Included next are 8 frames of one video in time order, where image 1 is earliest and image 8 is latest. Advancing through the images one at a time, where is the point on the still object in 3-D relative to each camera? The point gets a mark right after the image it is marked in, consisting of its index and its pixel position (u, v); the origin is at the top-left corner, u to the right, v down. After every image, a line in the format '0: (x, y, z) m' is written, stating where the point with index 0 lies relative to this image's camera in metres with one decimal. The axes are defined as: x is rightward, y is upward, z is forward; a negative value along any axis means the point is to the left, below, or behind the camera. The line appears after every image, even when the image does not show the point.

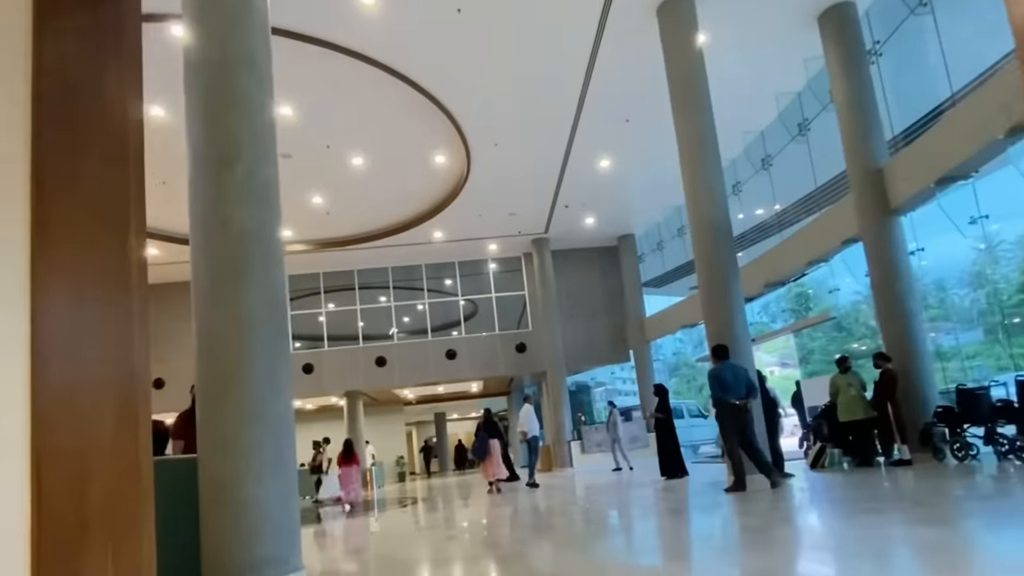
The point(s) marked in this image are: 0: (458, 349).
0: (-1.3, -1.5, +18.1) m
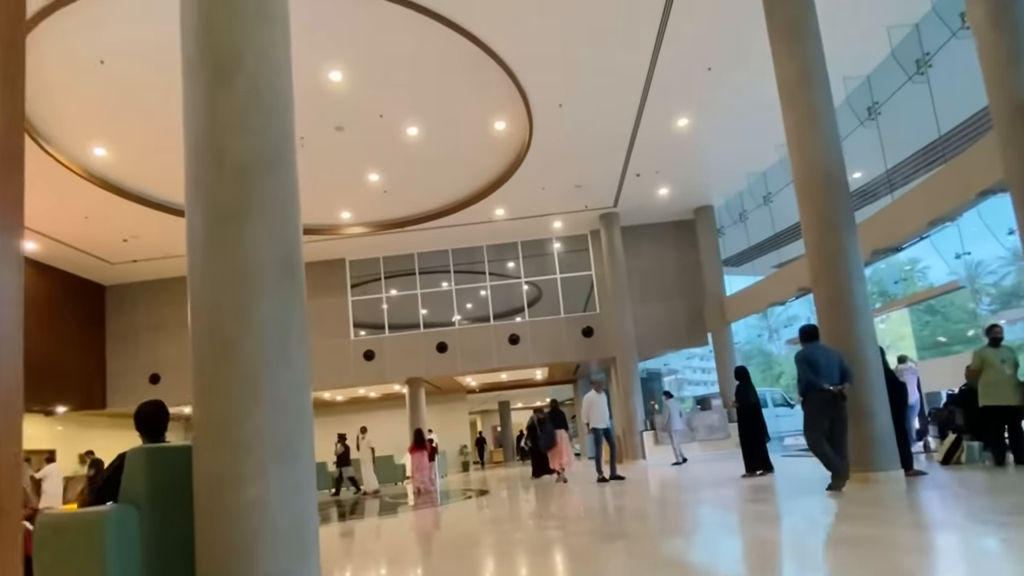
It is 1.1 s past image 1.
0: (+0.3, -1.1, +17.3) m
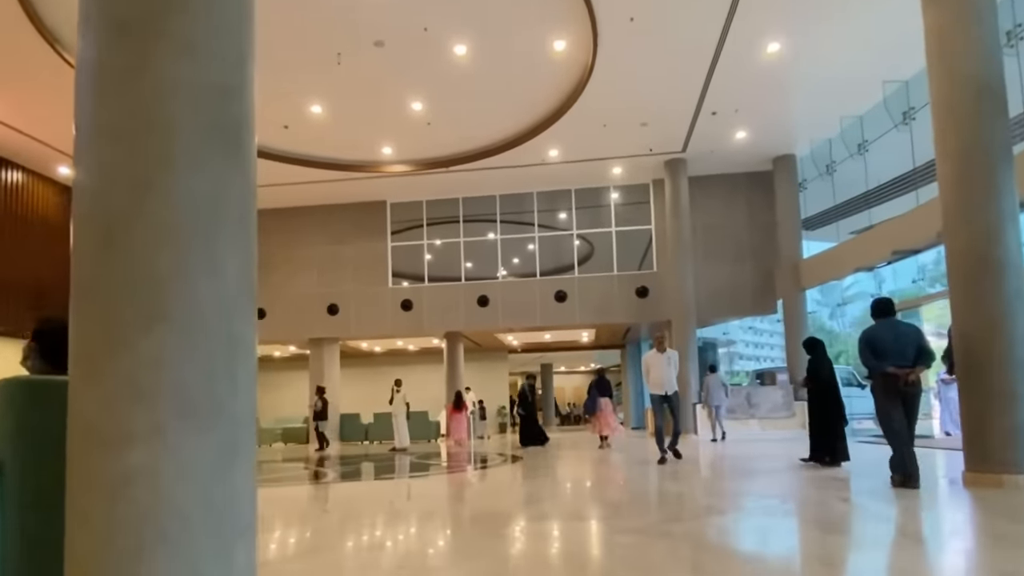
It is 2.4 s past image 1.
0: (+1.3, -0.1, +16.2) m
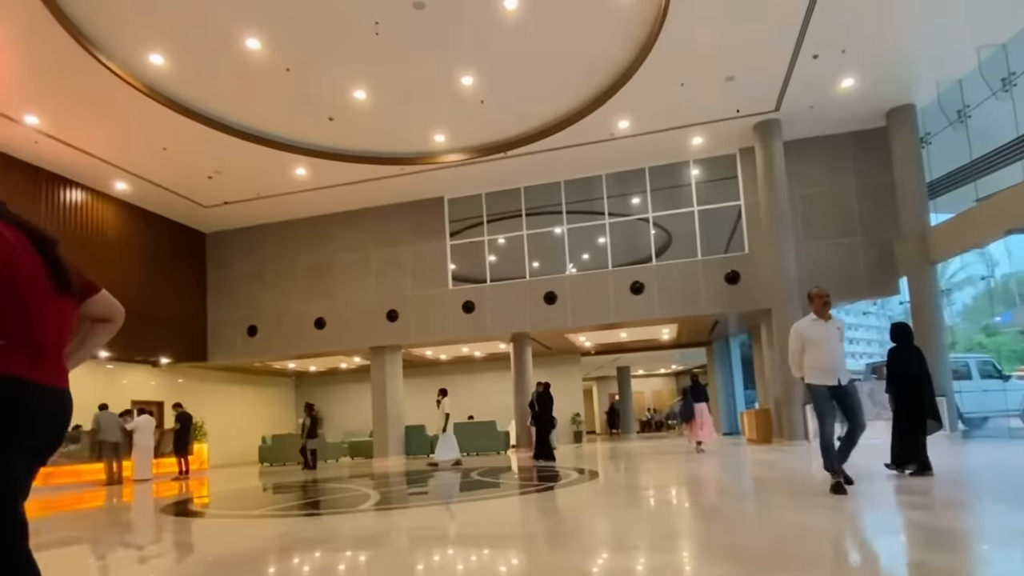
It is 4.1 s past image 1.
0: (+2.8, +0.1, +14.7) m
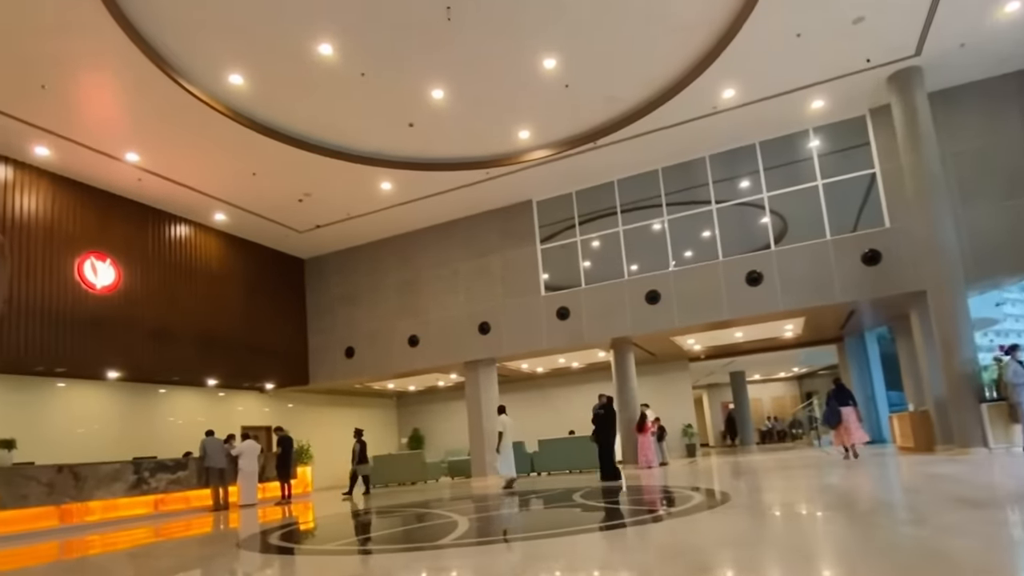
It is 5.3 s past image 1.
0: (+4.6, +0.2, +13.3) m
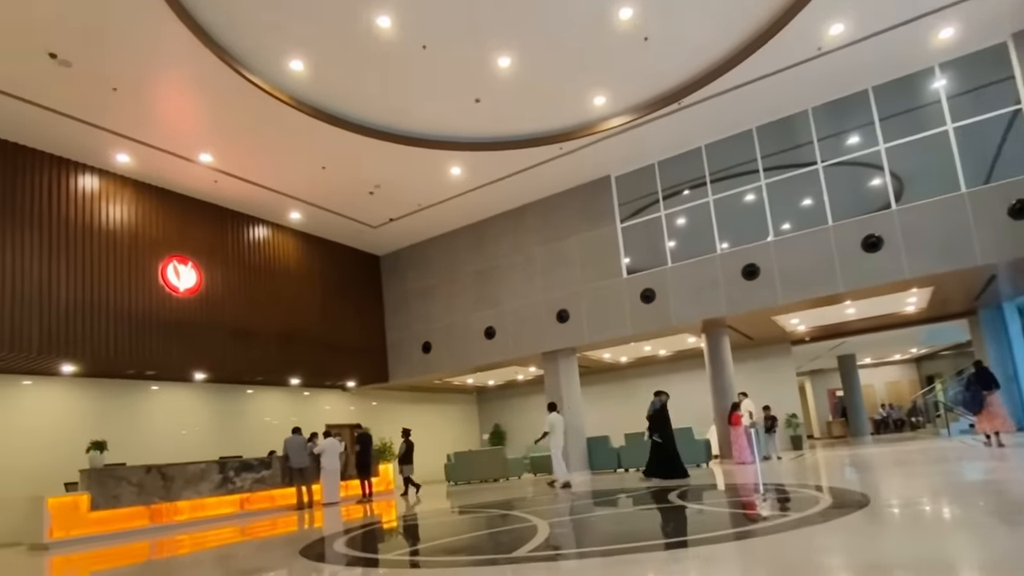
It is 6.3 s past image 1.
0: (+5.9, +0.7, +11.8) m
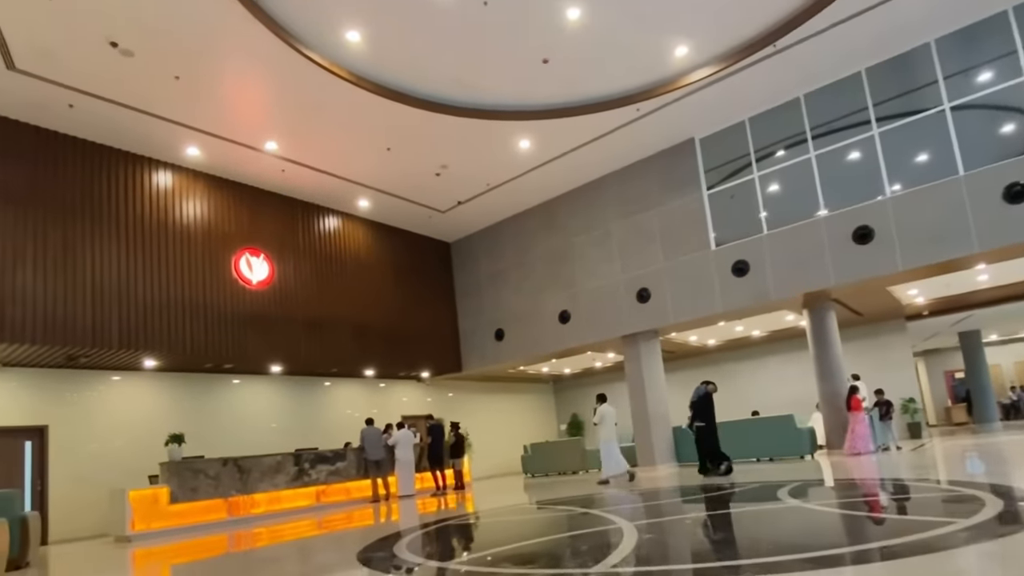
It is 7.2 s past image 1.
0: (+7.0, +1.2, +10.2) m
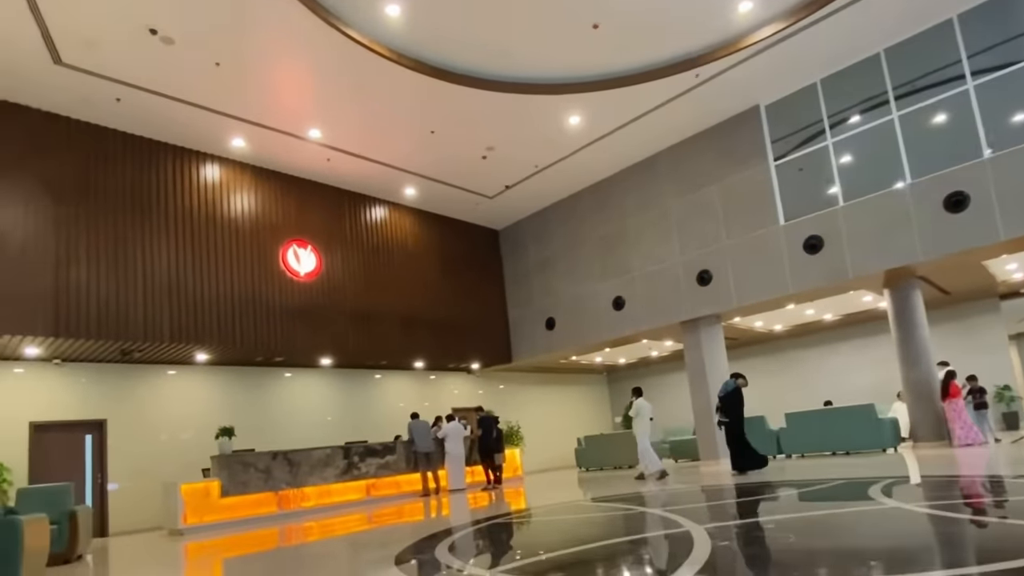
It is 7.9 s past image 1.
0: (+7.7, +1.5, +9.1) m
